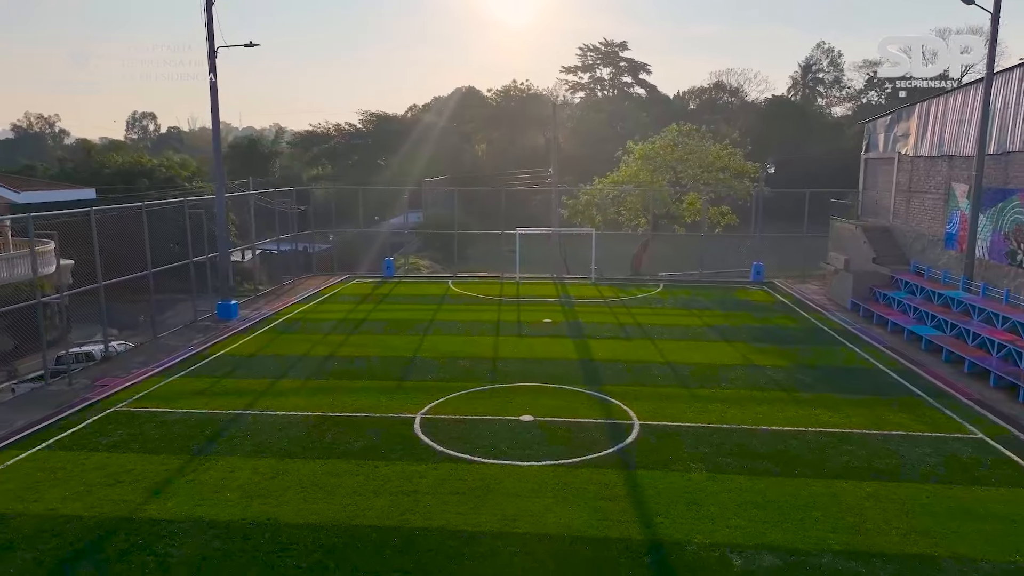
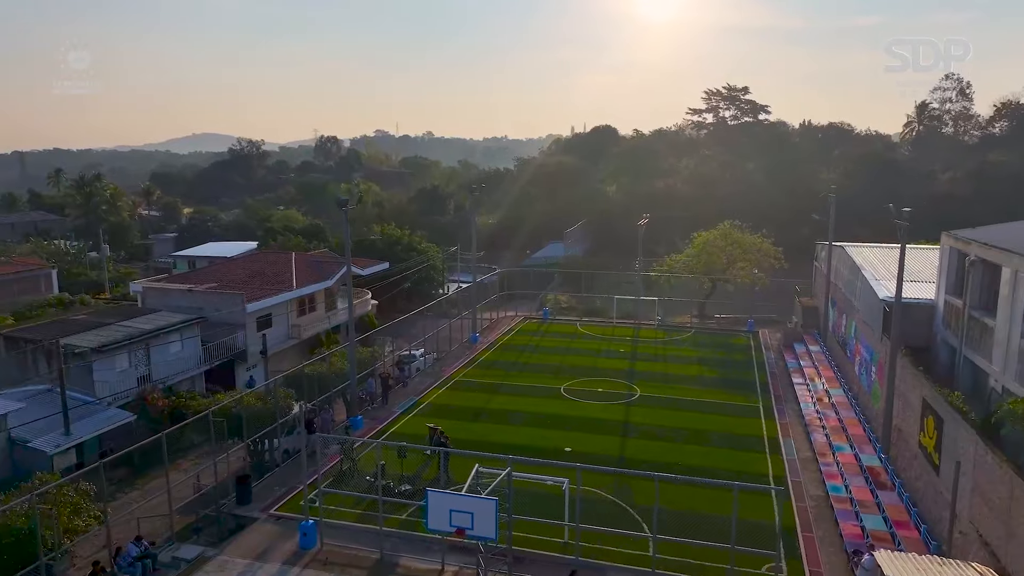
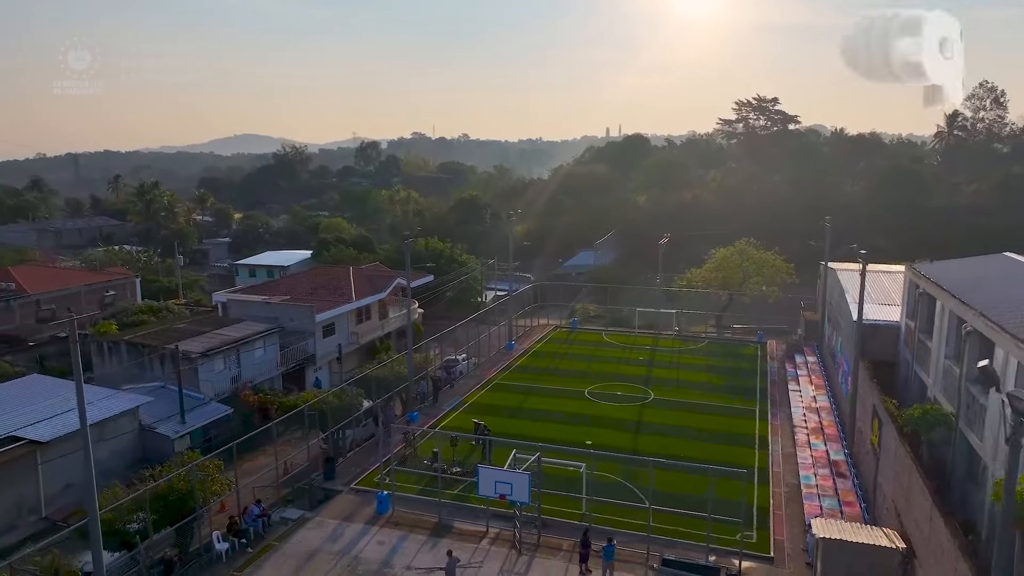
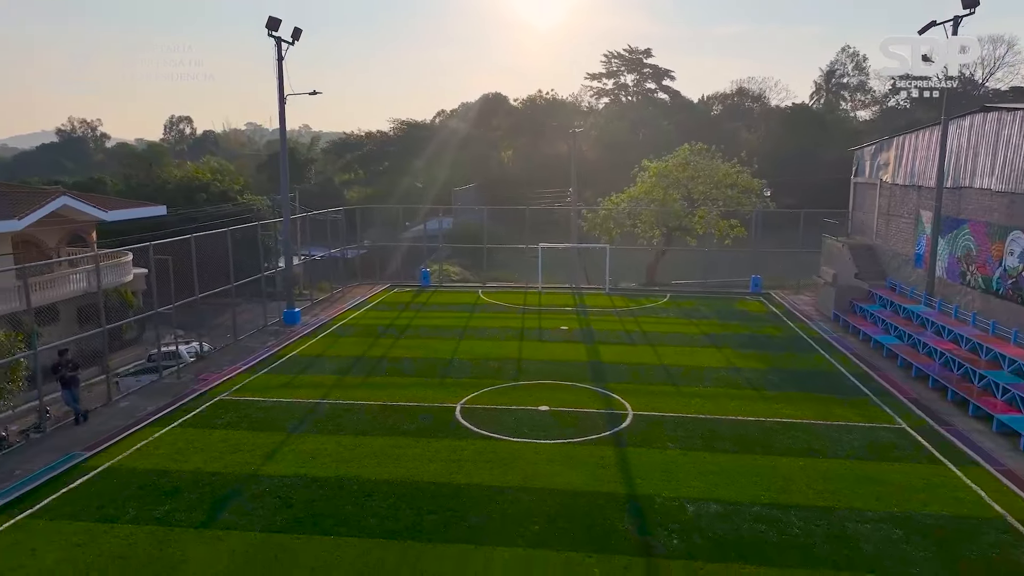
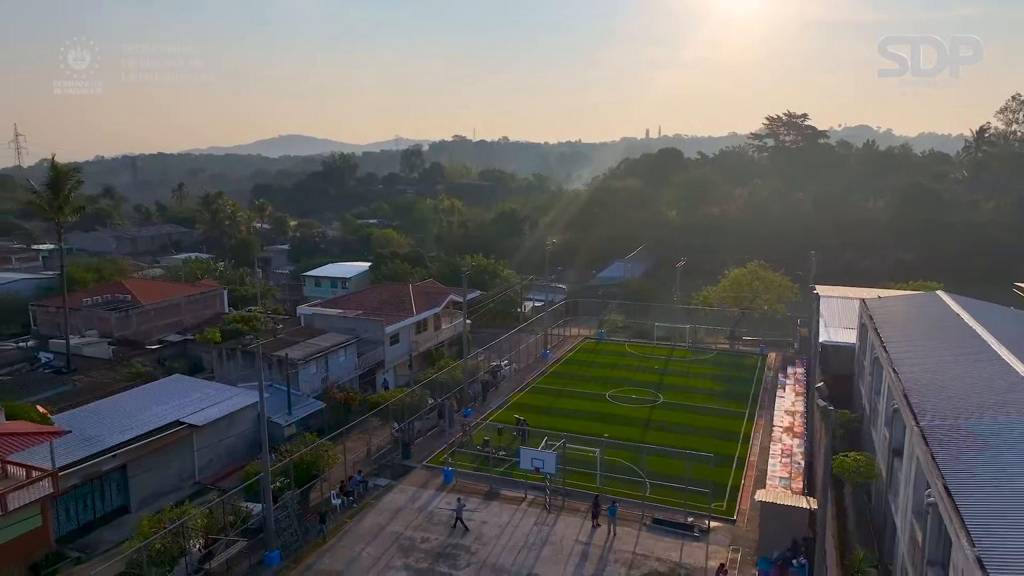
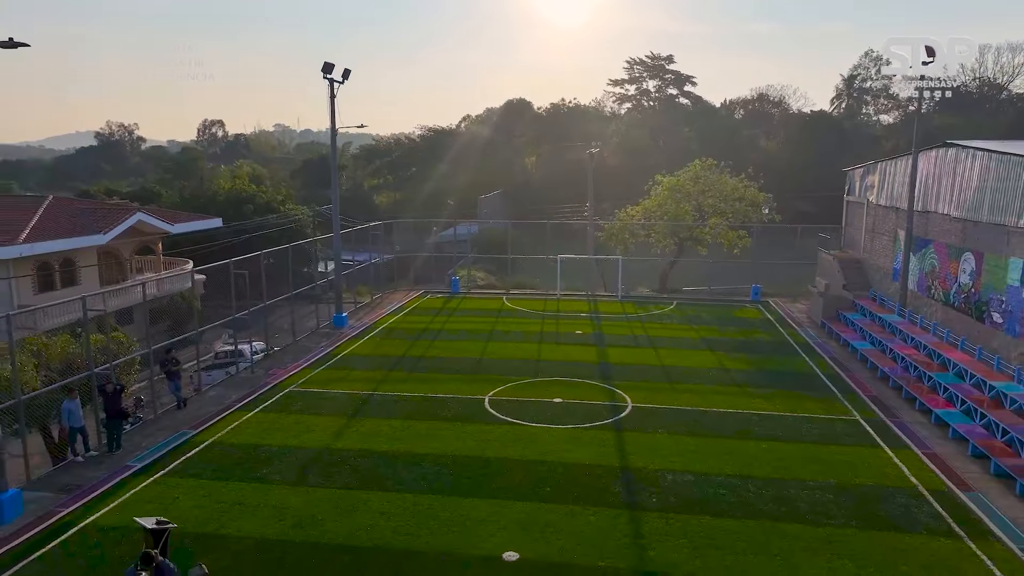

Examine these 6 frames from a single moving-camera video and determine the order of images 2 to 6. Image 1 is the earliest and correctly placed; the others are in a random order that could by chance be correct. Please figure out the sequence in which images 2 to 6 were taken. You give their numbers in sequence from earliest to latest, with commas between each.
4, 6, 2, 3, 5
